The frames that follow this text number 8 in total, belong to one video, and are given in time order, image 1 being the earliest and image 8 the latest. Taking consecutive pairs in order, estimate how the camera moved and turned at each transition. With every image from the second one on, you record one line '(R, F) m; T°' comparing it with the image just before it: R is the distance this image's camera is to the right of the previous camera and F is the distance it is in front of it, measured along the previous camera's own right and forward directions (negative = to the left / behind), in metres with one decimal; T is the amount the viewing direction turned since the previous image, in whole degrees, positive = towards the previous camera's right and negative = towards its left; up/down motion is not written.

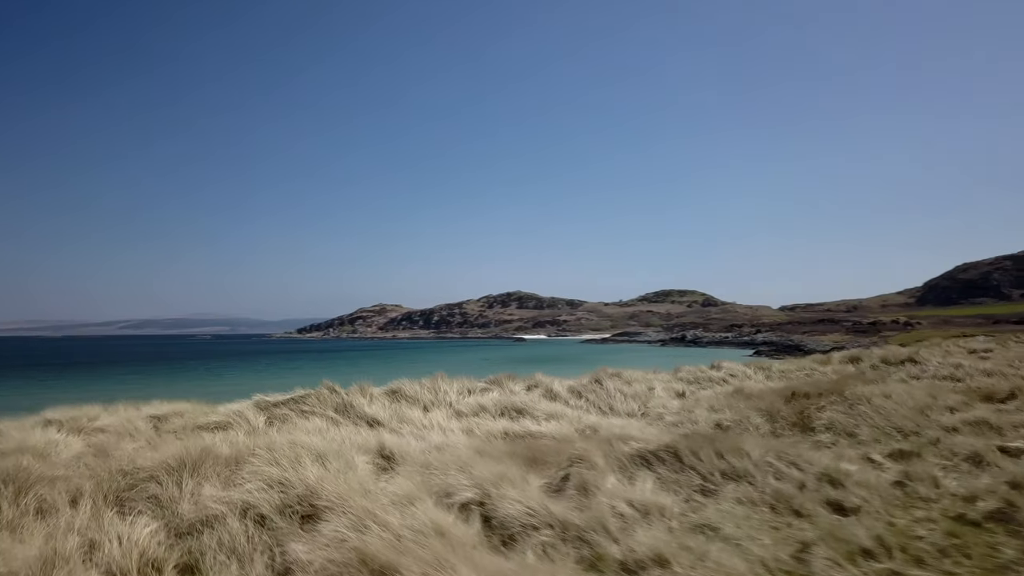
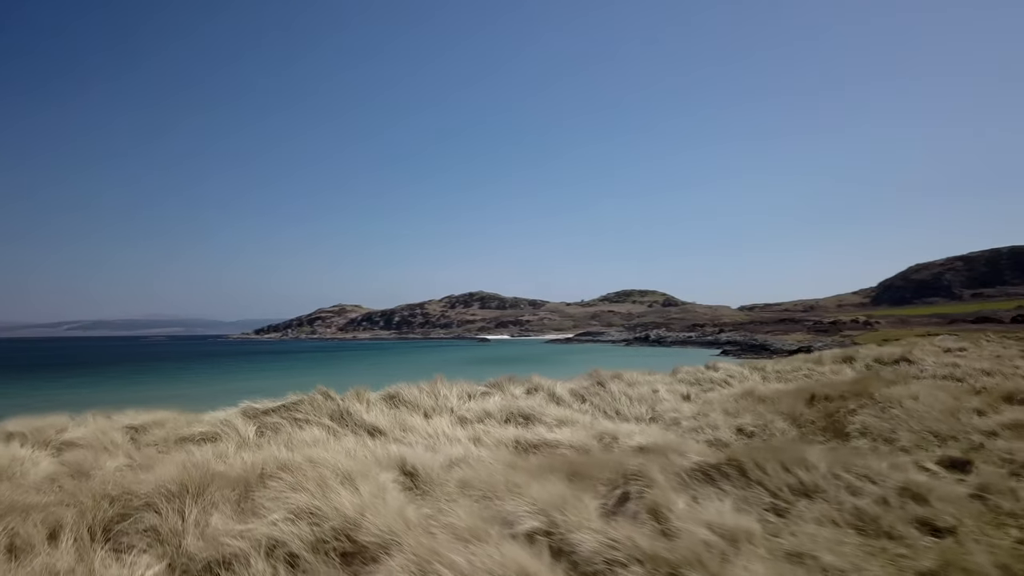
(-0.6, +0.5) m; +3°
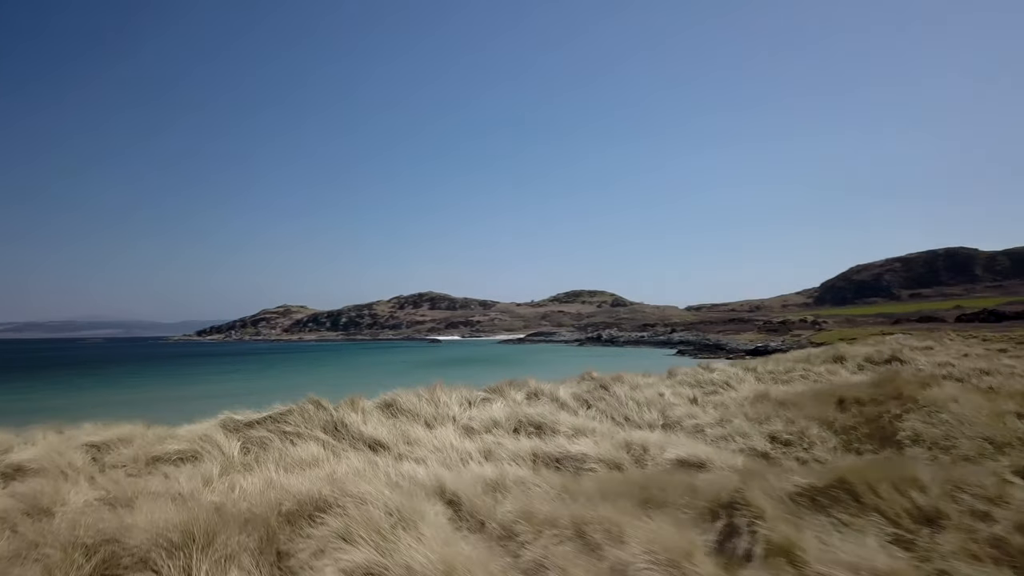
(-0.8, +0.7) m; +4°
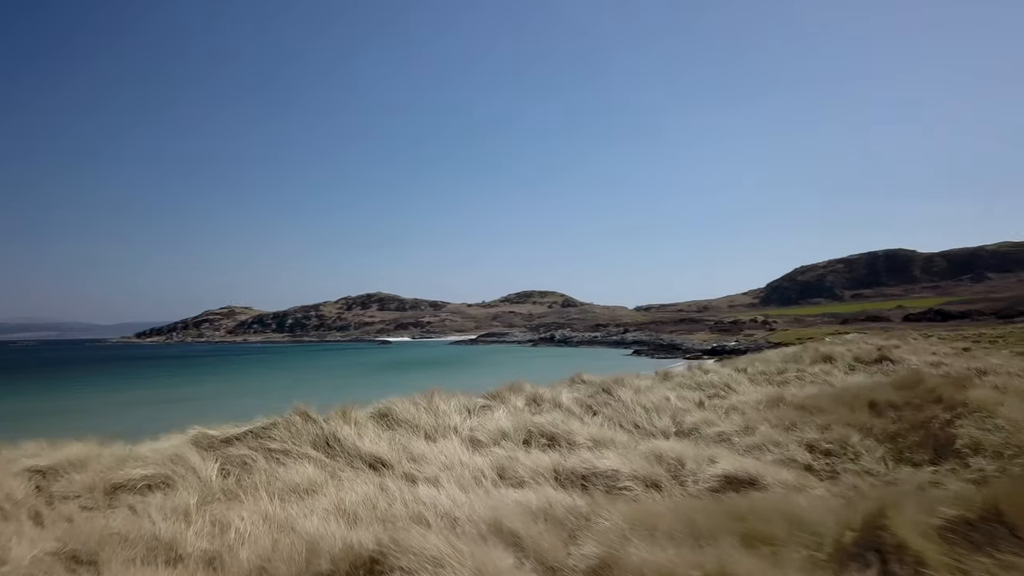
(-0.8, +0.7) m; +4°
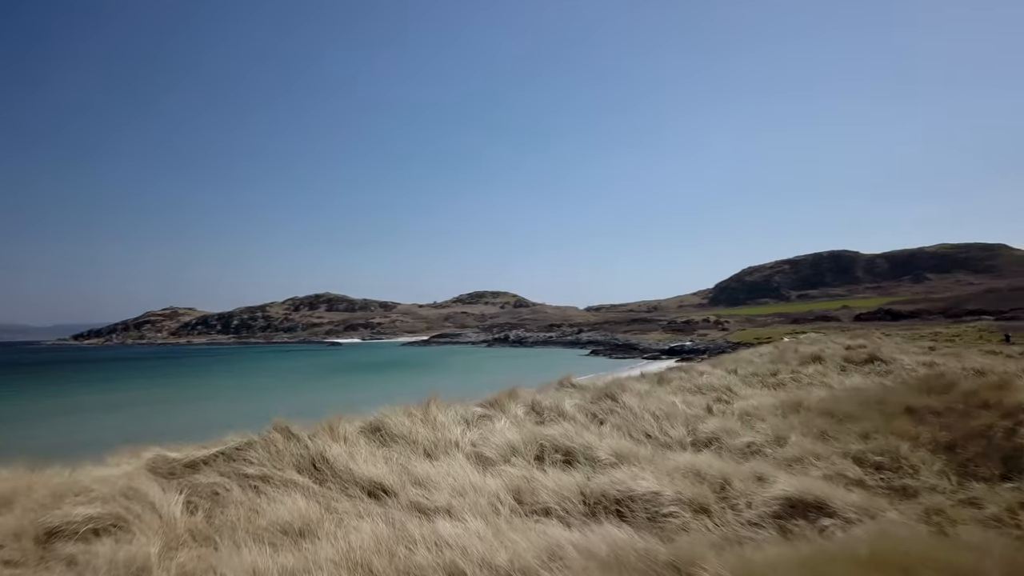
(-0.7, +0.9) m; +4°
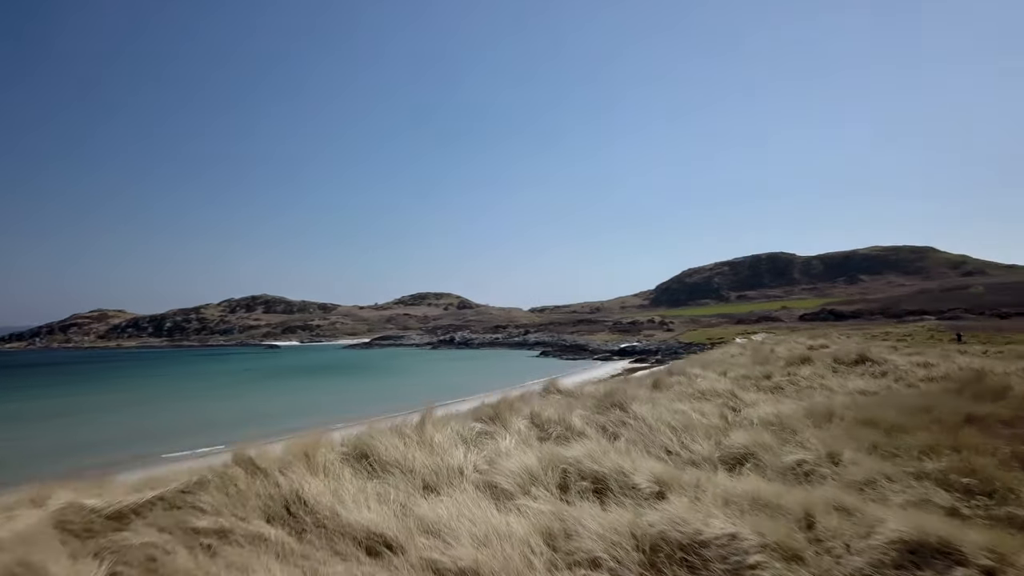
(-0.8, +1.3) m; +5°
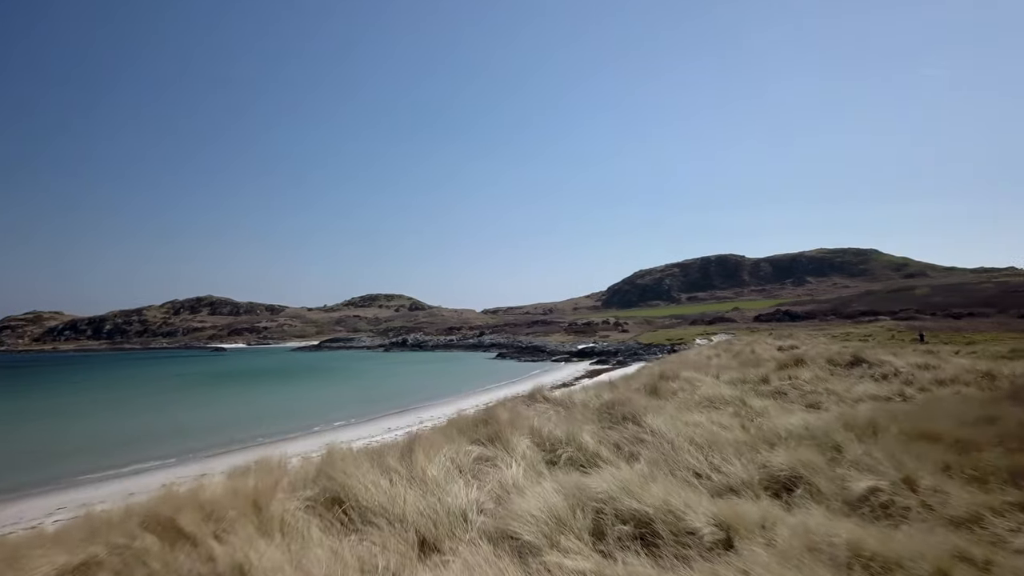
(-0.6, +1.4) m; +5°
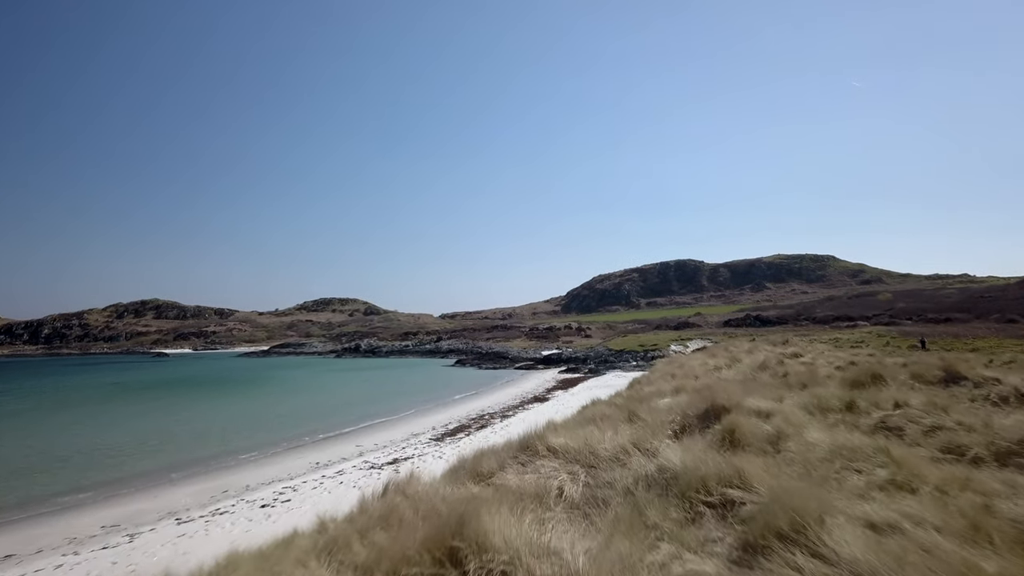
(-0.3, +4.5) m; +4°
